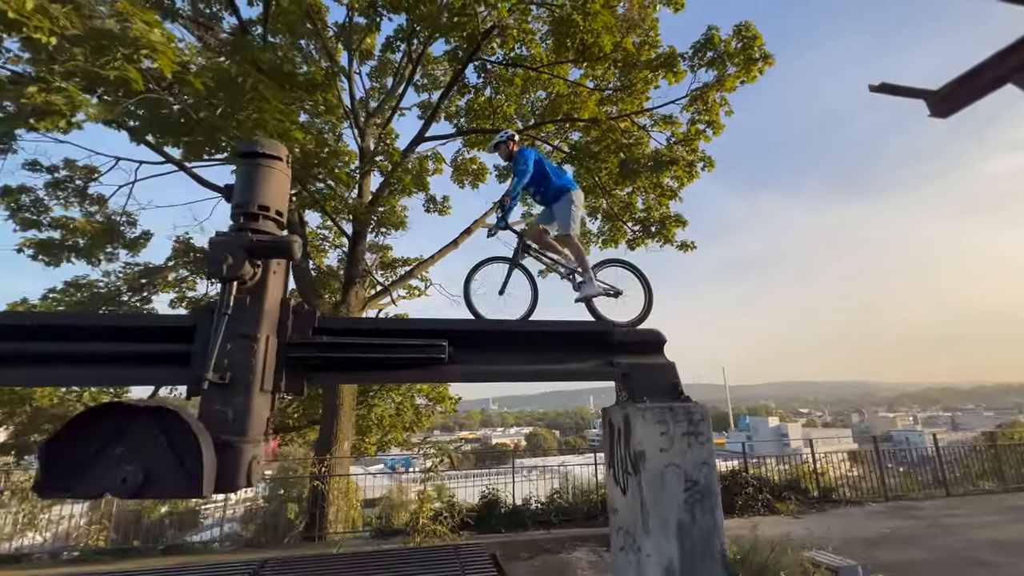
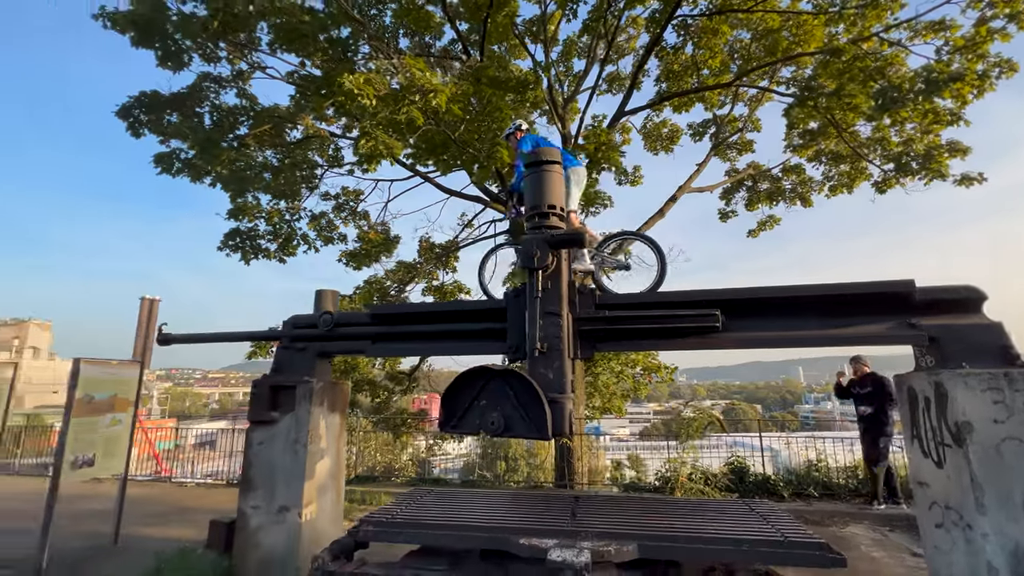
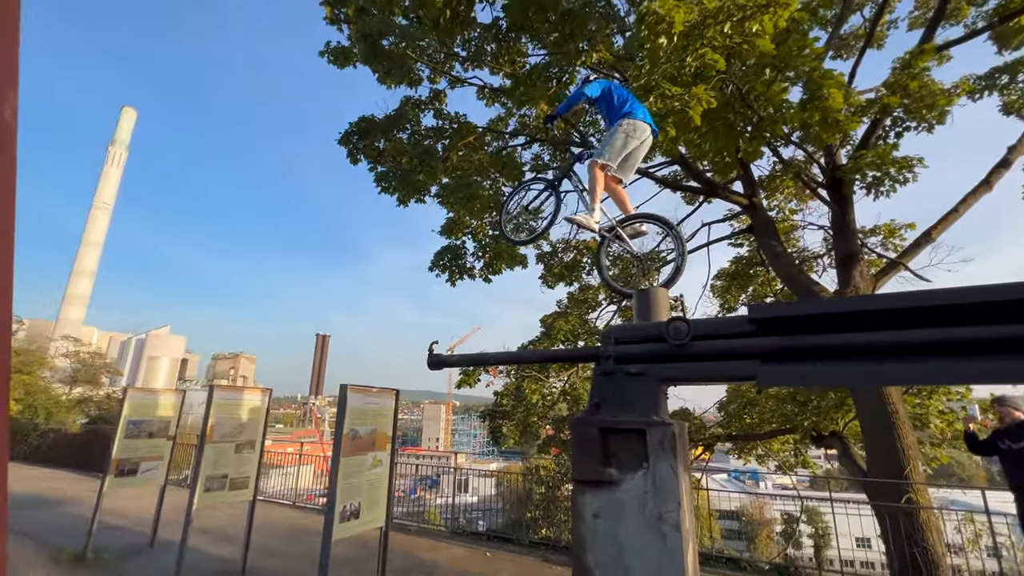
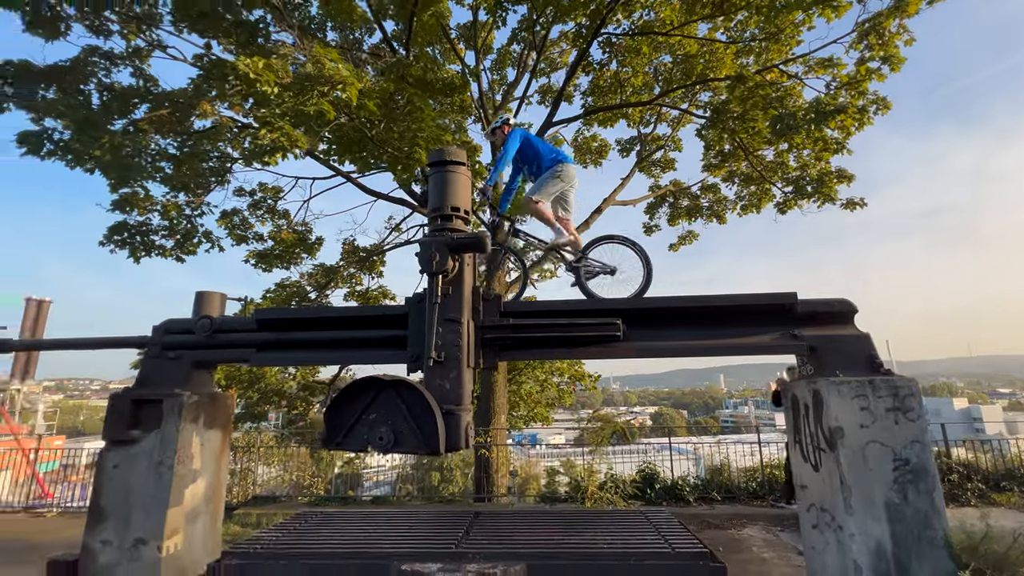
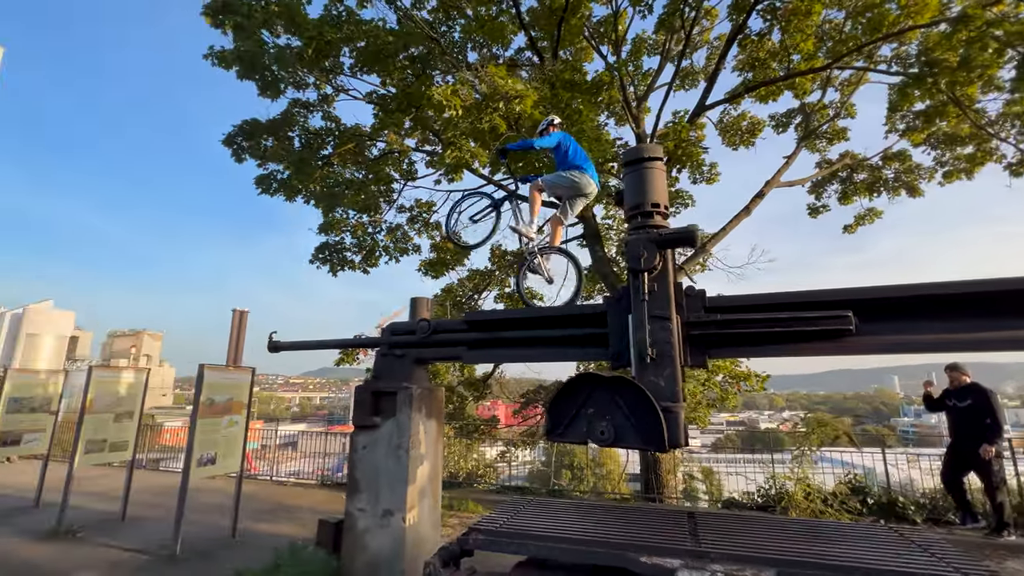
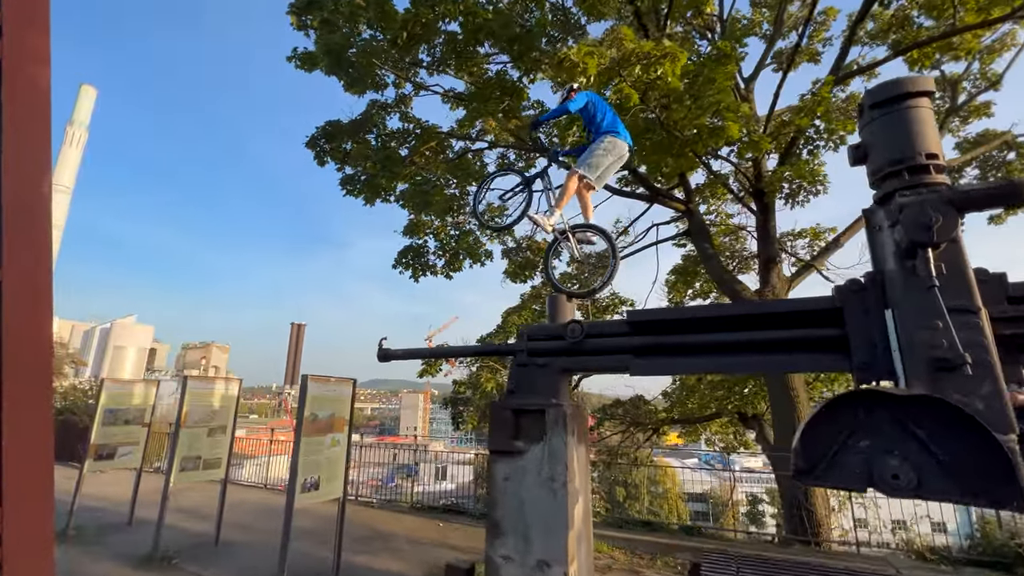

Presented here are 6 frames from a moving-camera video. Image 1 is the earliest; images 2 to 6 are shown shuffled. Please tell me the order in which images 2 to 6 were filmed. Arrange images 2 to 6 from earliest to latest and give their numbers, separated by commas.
4, 2, 5, 6, 3
